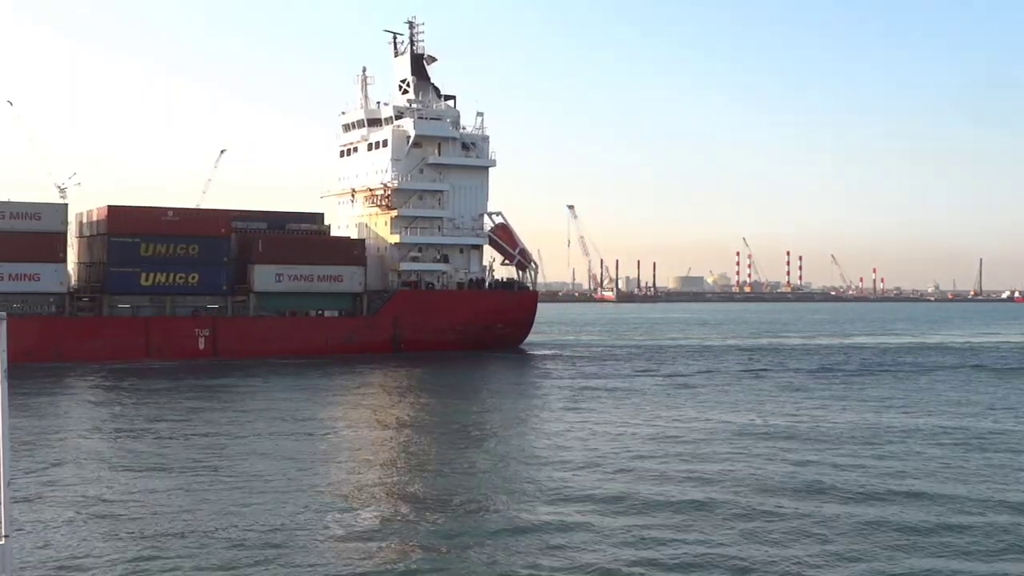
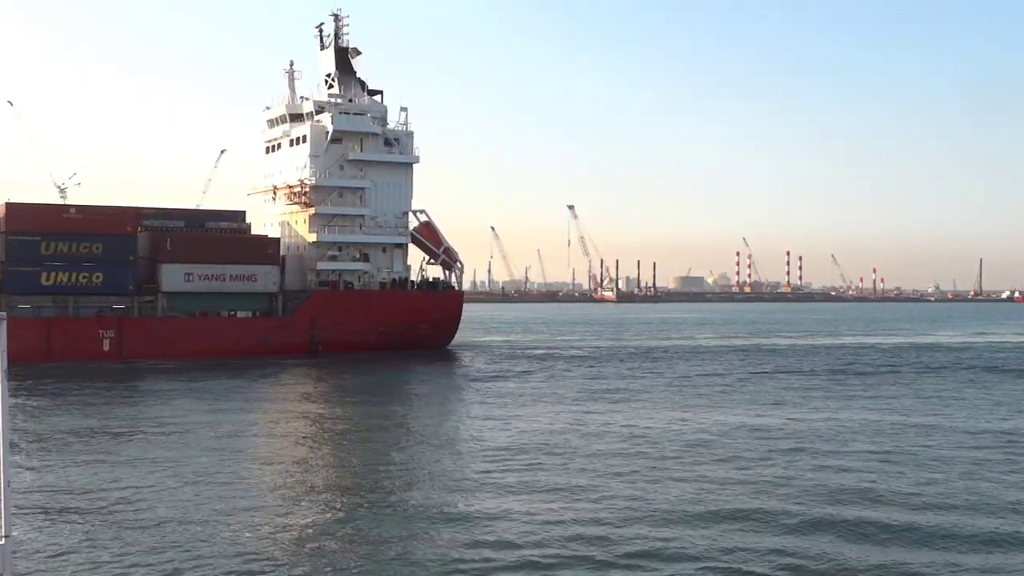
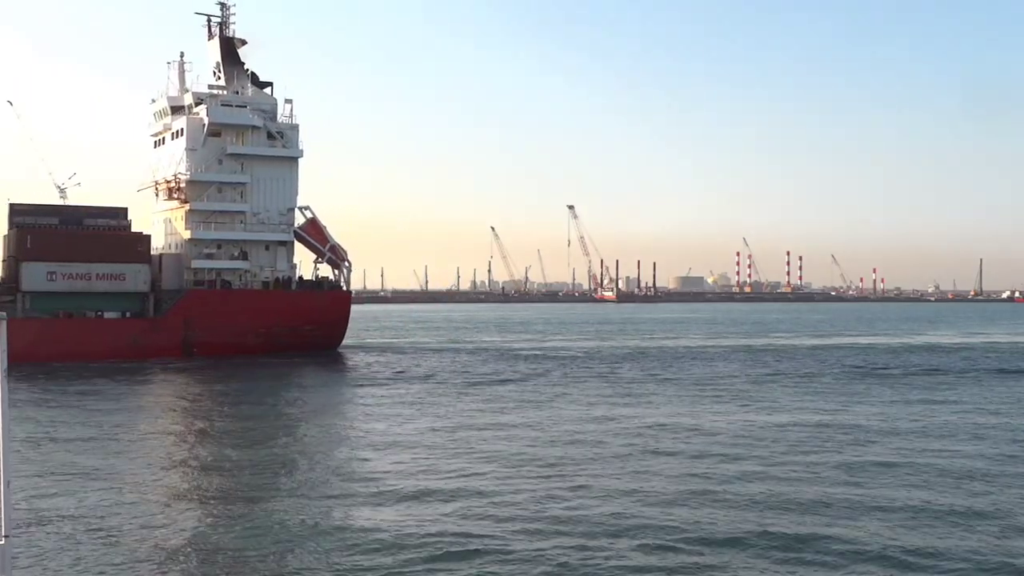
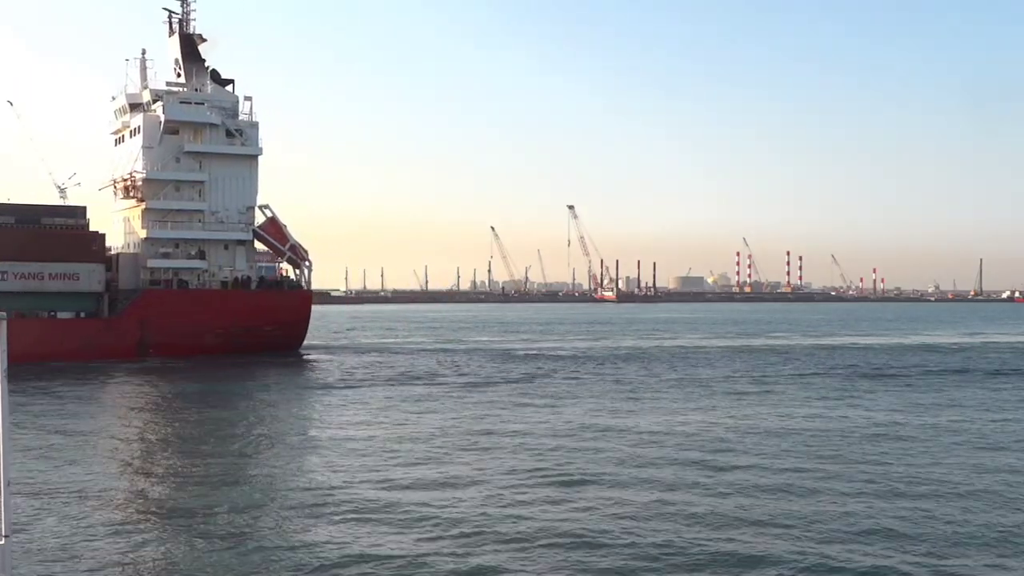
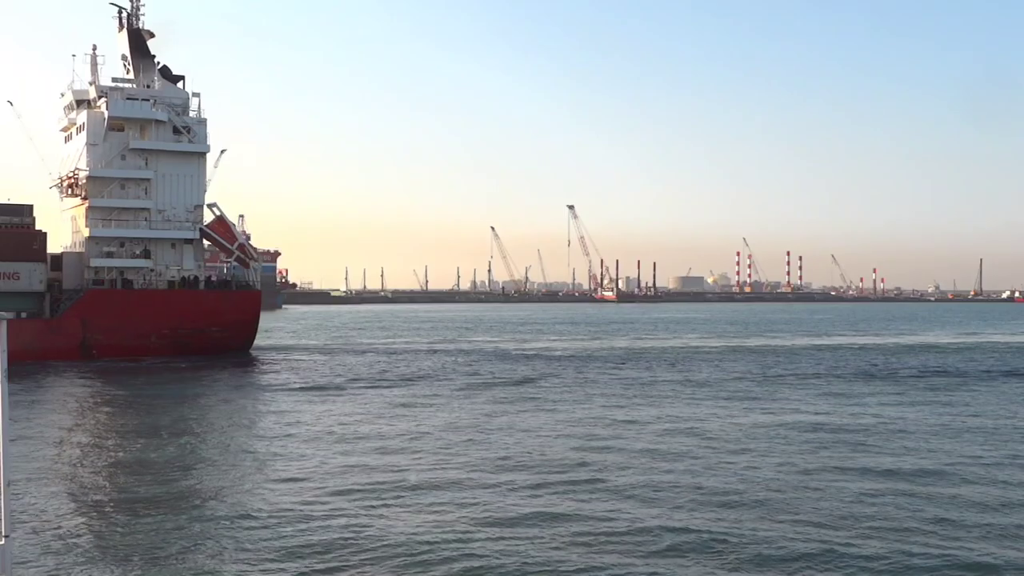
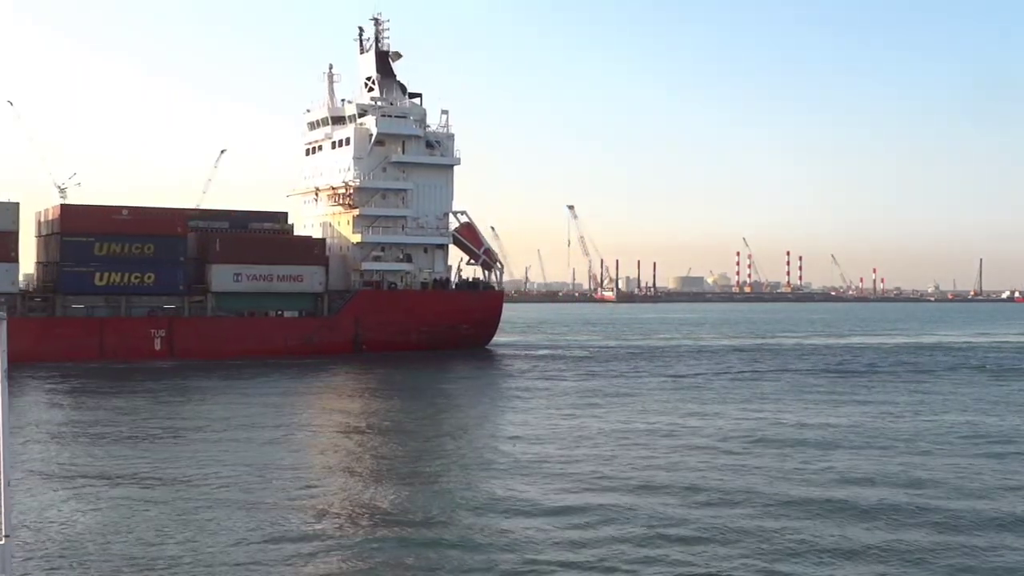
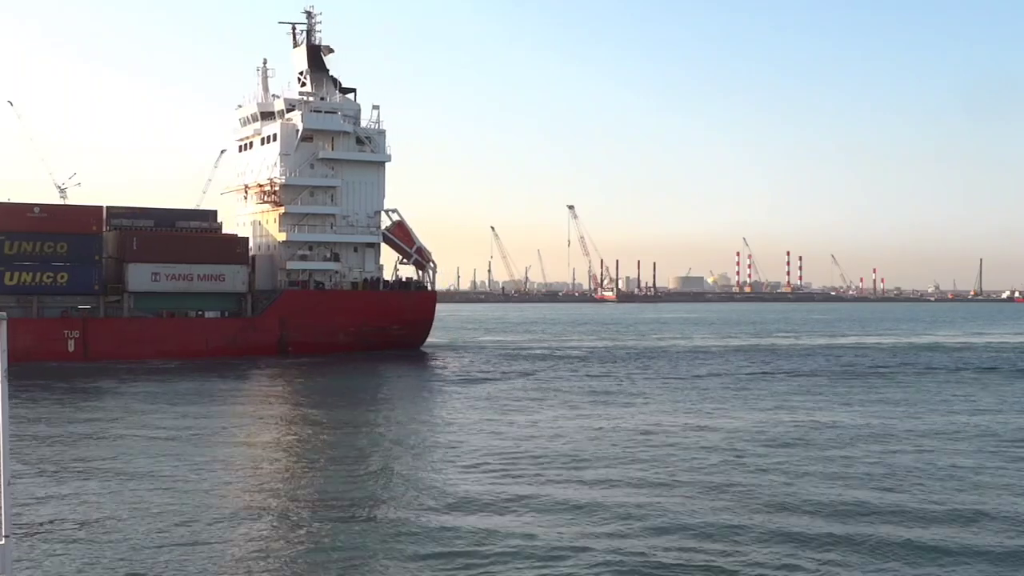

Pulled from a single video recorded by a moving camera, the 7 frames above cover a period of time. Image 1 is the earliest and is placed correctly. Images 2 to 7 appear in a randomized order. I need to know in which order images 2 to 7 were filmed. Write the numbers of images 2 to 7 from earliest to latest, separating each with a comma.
6, 2, 7, 3, 4, 5
